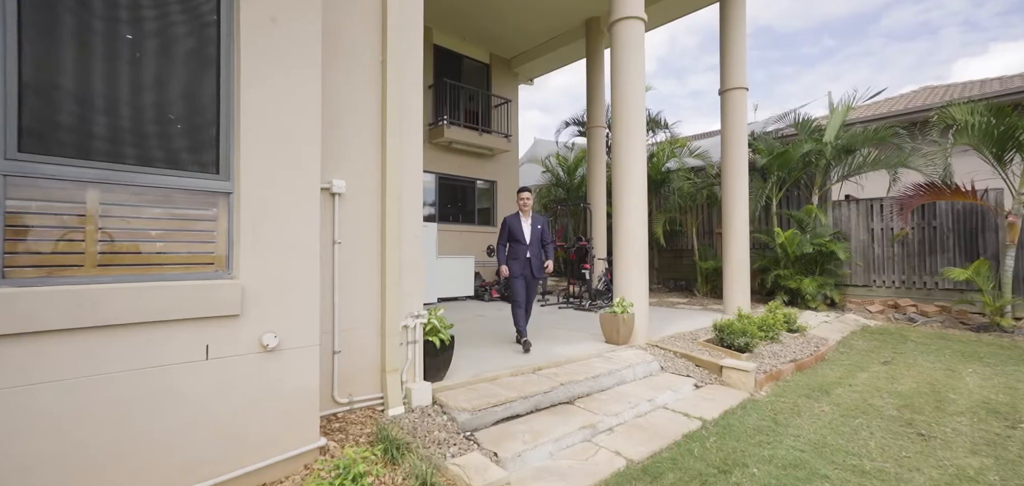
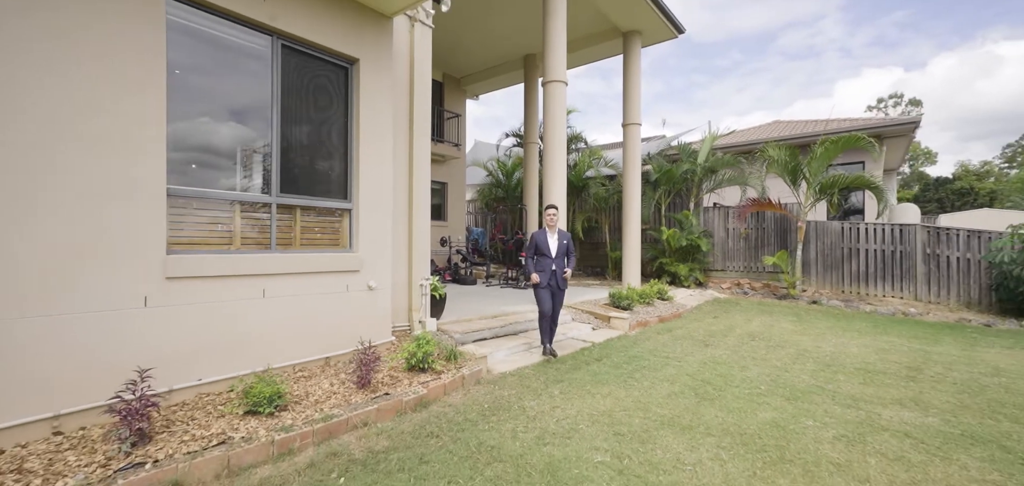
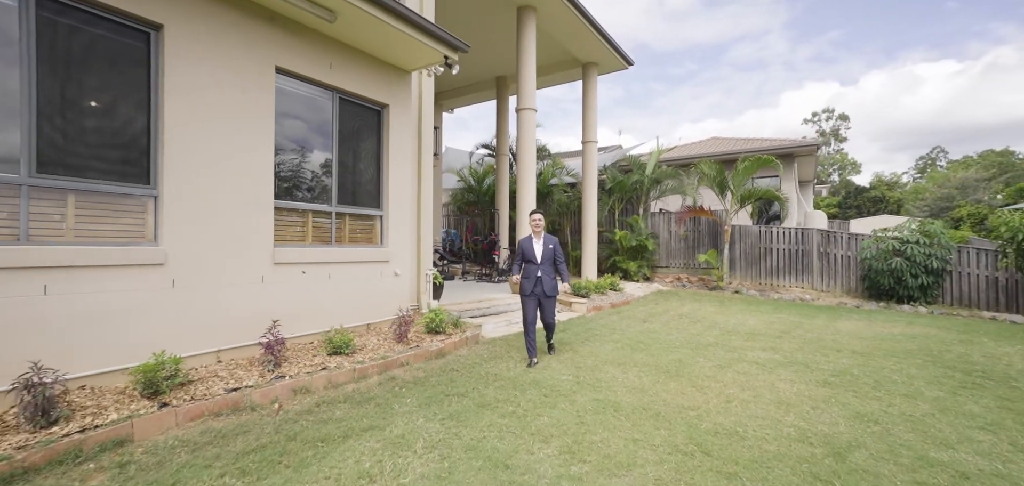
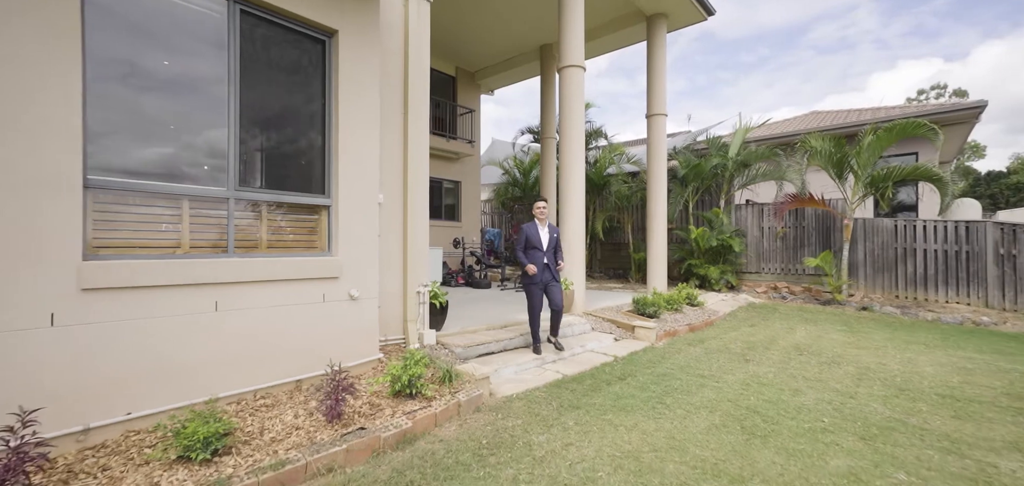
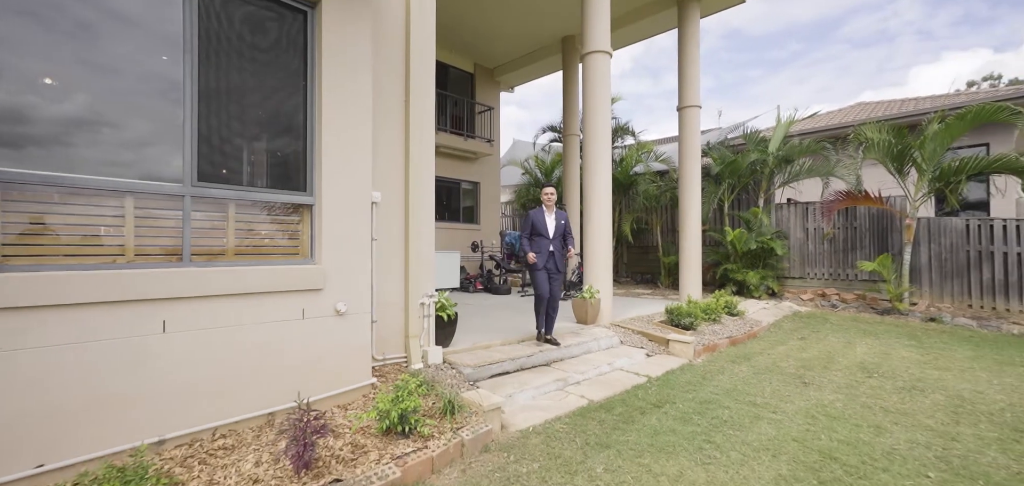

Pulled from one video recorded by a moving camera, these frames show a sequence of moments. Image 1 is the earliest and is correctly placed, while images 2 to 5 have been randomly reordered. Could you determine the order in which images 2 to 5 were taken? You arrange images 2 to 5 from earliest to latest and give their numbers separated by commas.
5, 4, 2, 3
